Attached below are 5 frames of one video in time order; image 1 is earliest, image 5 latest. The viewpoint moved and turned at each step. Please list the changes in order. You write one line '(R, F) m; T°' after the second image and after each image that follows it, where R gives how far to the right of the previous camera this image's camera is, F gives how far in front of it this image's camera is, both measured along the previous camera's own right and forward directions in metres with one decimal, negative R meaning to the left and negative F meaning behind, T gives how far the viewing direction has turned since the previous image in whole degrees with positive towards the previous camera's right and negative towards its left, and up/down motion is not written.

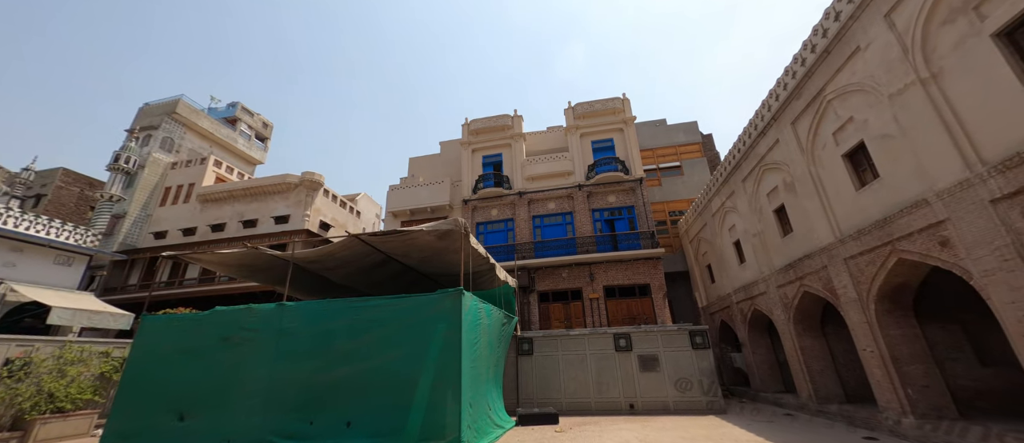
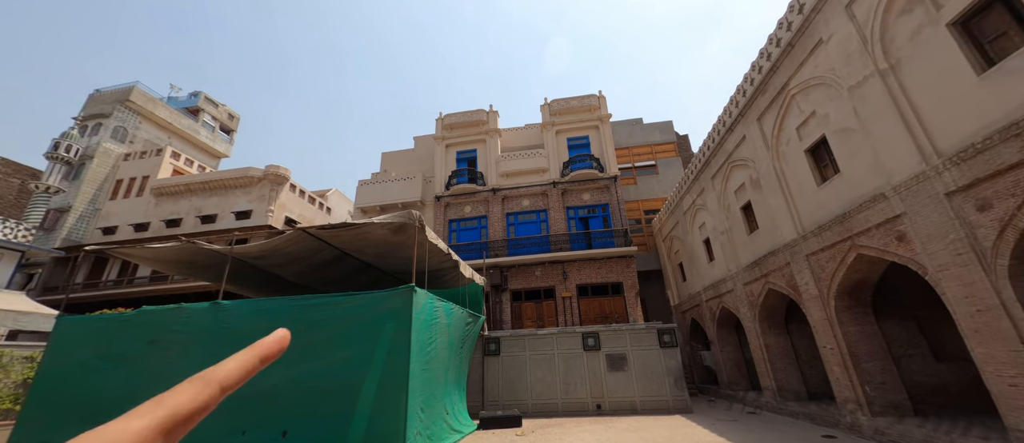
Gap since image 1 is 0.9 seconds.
(+0.5, +0.4) m; +3°
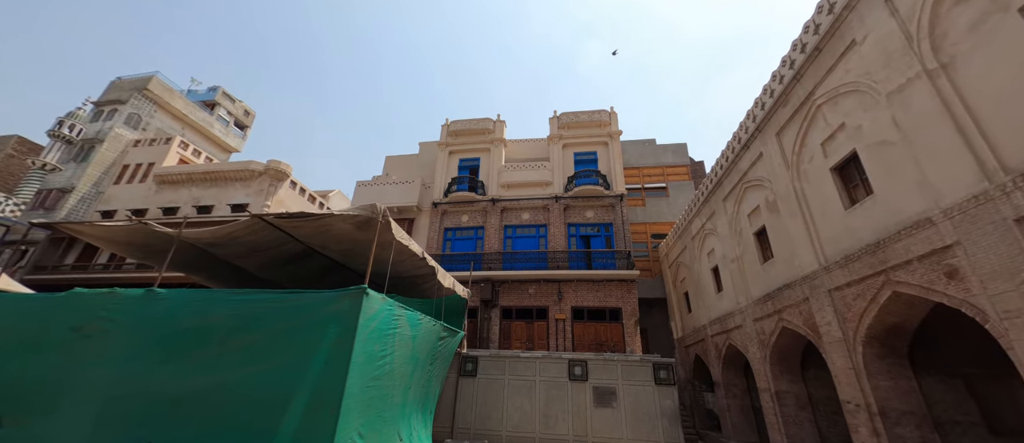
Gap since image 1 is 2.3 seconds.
(+0.7, +0.9) m; -2°
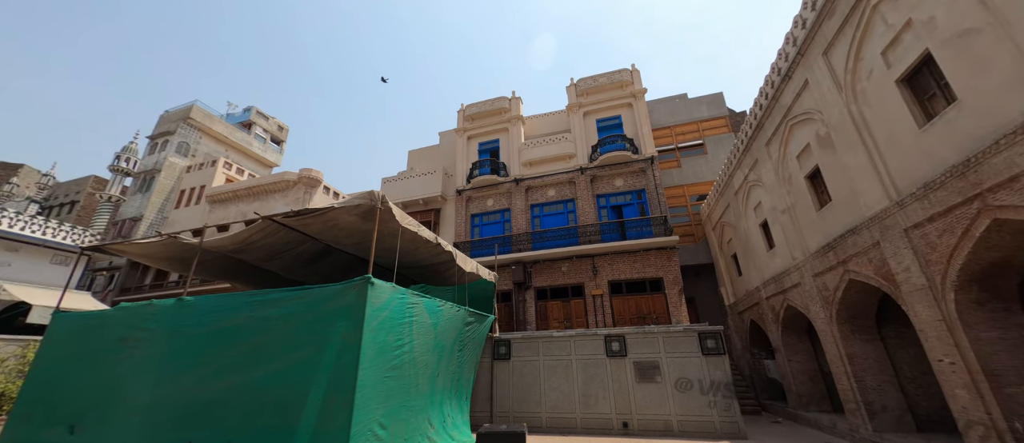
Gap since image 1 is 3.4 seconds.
(+0.6, +0.5) m; -7°
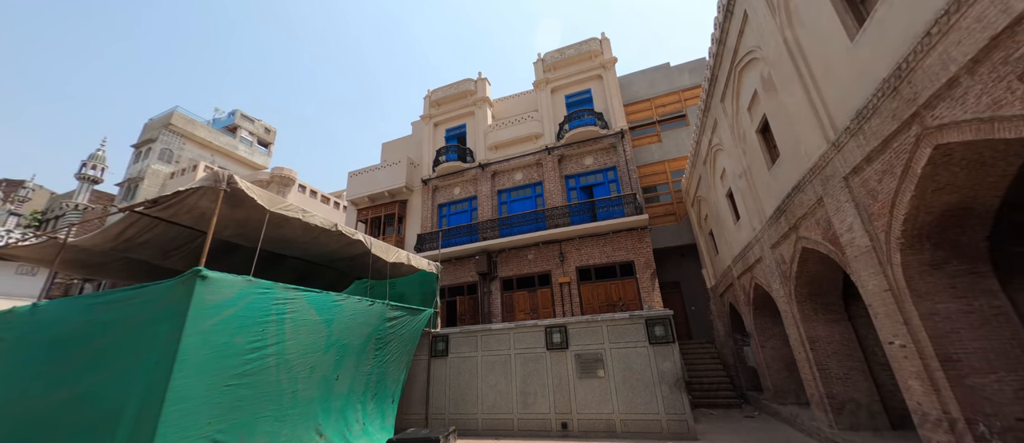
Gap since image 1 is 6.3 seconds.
(+2.2, +1.0) m; -3°
